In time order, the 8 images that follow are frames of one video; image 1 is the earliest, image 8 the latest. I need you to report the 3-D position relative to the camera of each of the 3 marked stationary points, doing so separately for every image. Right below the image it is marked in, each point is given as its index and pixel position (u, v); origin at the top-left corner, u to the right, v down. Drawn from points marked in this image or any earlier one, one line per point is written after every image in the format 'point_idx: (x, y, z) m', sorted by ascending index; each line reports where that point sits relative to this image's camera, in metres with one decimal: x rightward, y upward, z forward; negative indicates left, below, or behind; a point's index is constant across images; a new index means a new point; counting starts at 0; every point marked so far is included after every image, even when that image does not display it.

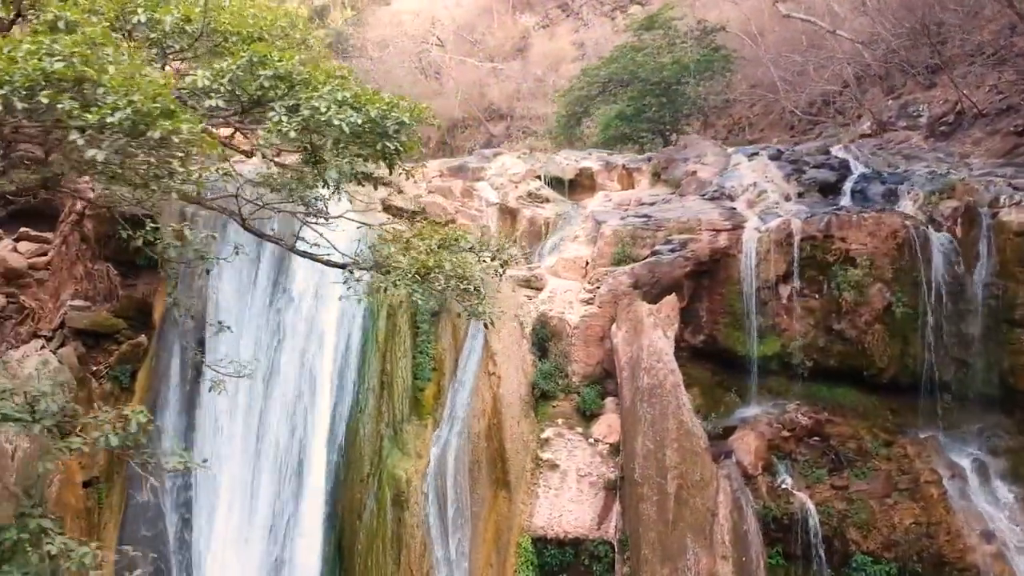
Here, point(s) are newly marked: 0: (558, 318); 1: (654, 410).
0: (+0.4, -0.2, +8.0) m
1: (+1.0, -0.8, +6.9) m
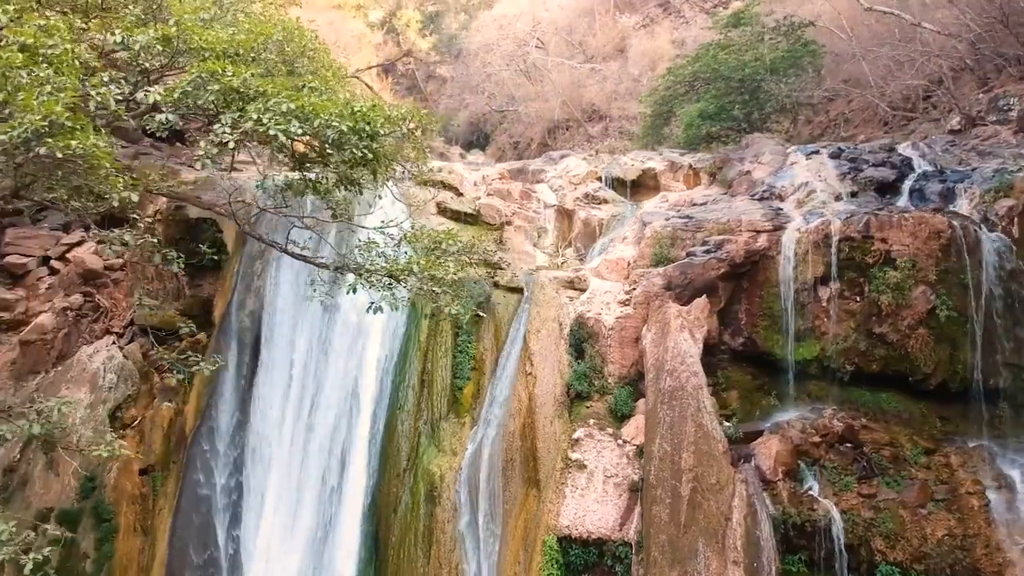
0: (+0.7, -0.3, +8.0) m
1: (+1.1, -0.8, +6.8) m
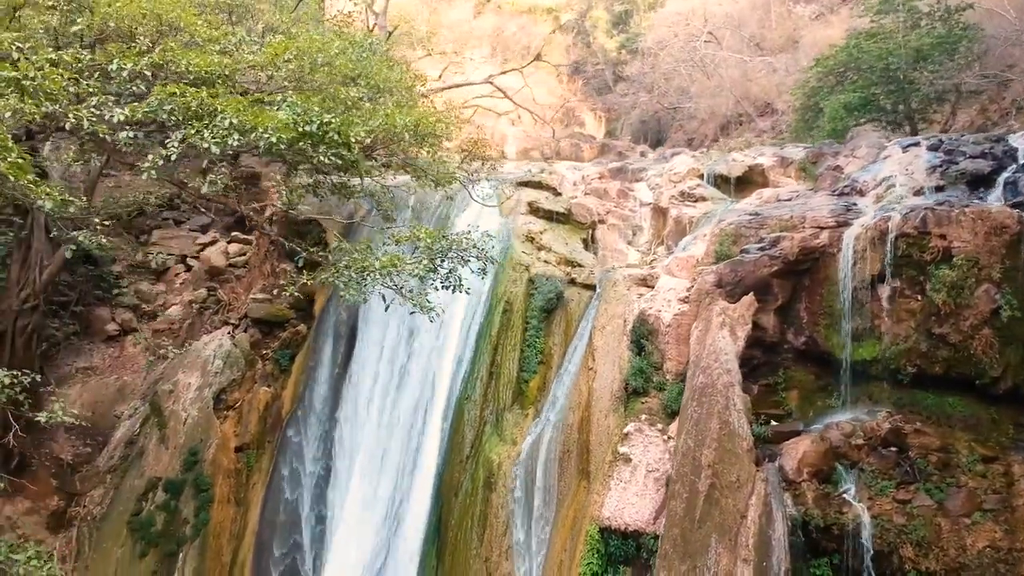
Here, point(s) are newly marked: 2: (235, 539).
0: (+1.2, -0.2, +8.1) m
1: (+1.3, -0.8, +6.9) m
2: (-2.7, -2.4, +9.4) m
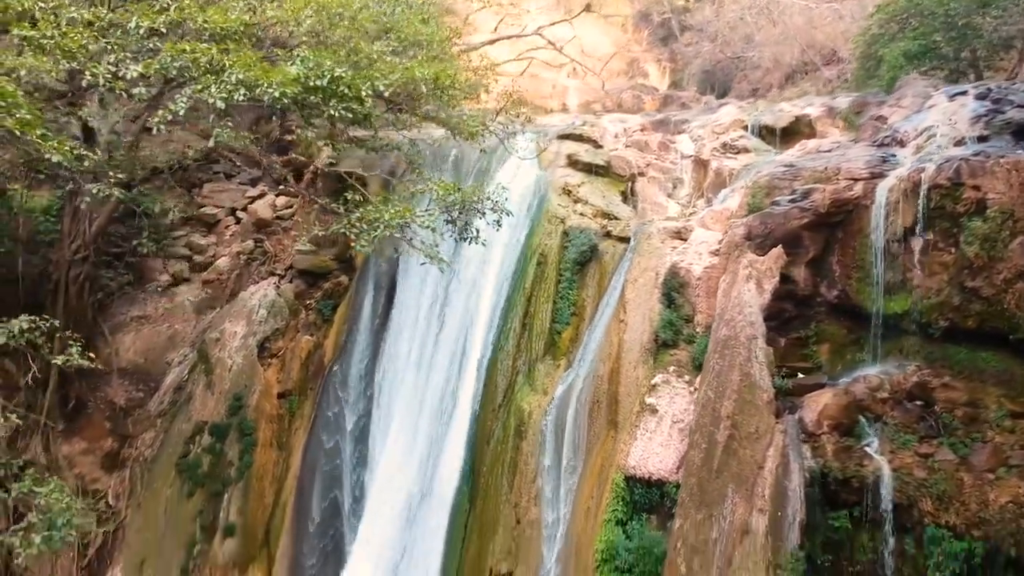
0: (+1.4, +0.2, +8.1) m
1: (+1.5, -0.5, +6.9) m
2: (-2.4, -1.9, +9.7) m
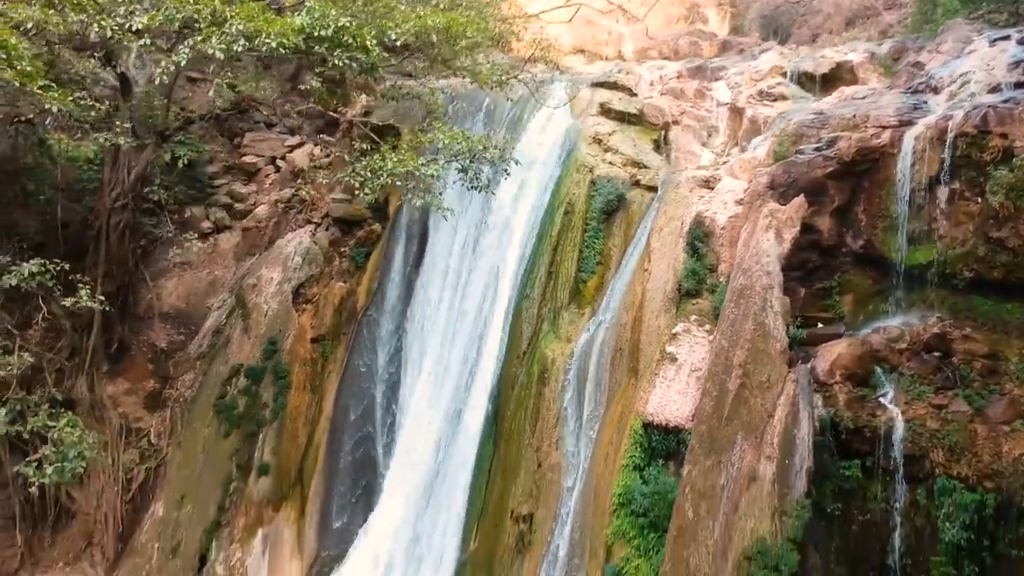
0: (+1.6, +0.6, +8.1) m
1: (+1.6, -0.1, +6.9) m
2: (-2.1, -1.4, +10.0) m
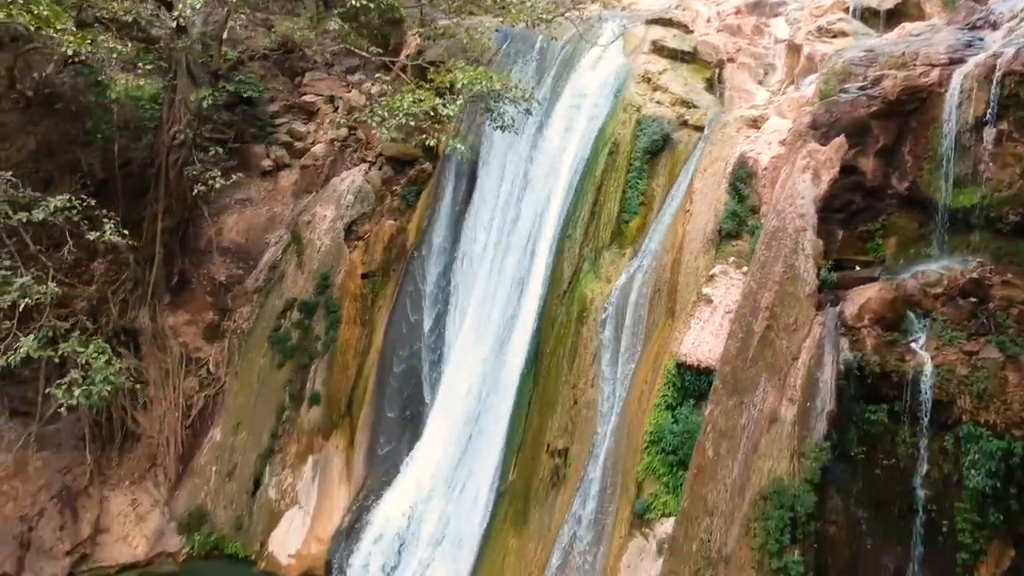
0: (+1.9, +1.0, +8.0) m
1: (+1.8, +0.3, +6.9) m
2: (-1.6, -0.7, +10.4) m
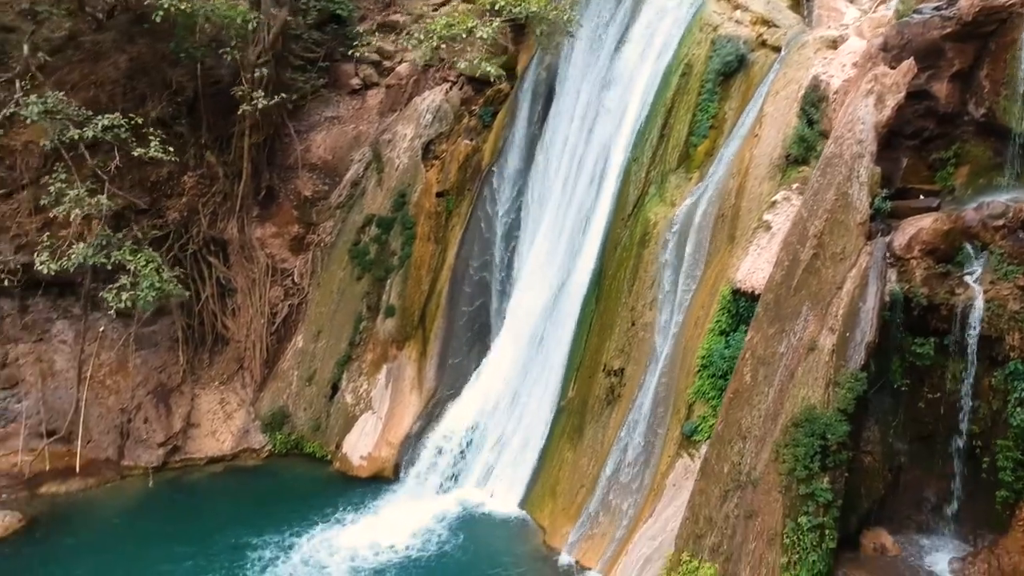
0: (+2.4, +1.6, +7.8) m
1: (+2.1, +0.7, +6.7) m
2: (-0.8, +0.2, +10.7) m
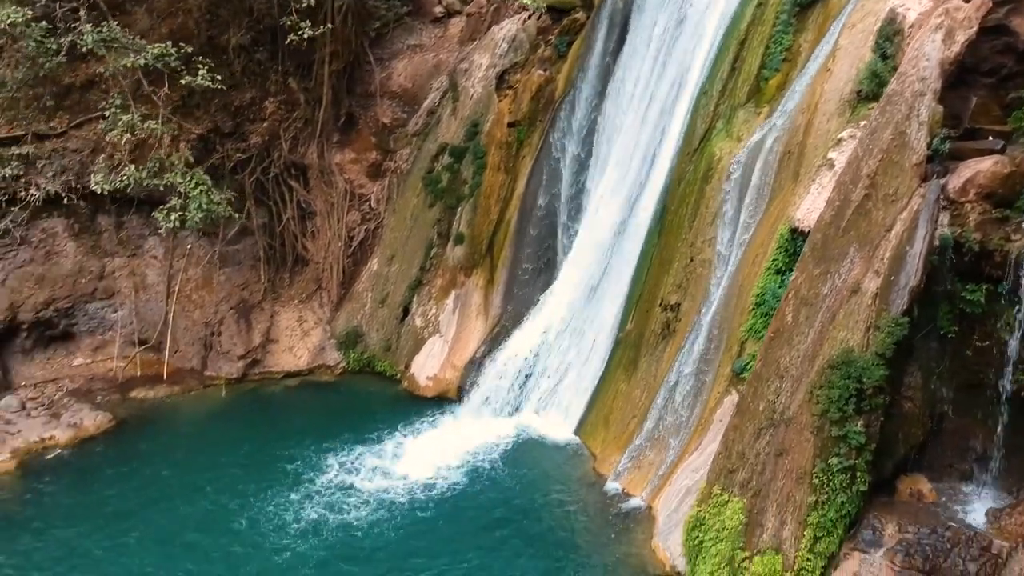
0: (+2.9, +2.0, +7.5) m
1: (+2.4, +1.1, +6.5) m
2: (0.0, +0.9, +10.8) m
